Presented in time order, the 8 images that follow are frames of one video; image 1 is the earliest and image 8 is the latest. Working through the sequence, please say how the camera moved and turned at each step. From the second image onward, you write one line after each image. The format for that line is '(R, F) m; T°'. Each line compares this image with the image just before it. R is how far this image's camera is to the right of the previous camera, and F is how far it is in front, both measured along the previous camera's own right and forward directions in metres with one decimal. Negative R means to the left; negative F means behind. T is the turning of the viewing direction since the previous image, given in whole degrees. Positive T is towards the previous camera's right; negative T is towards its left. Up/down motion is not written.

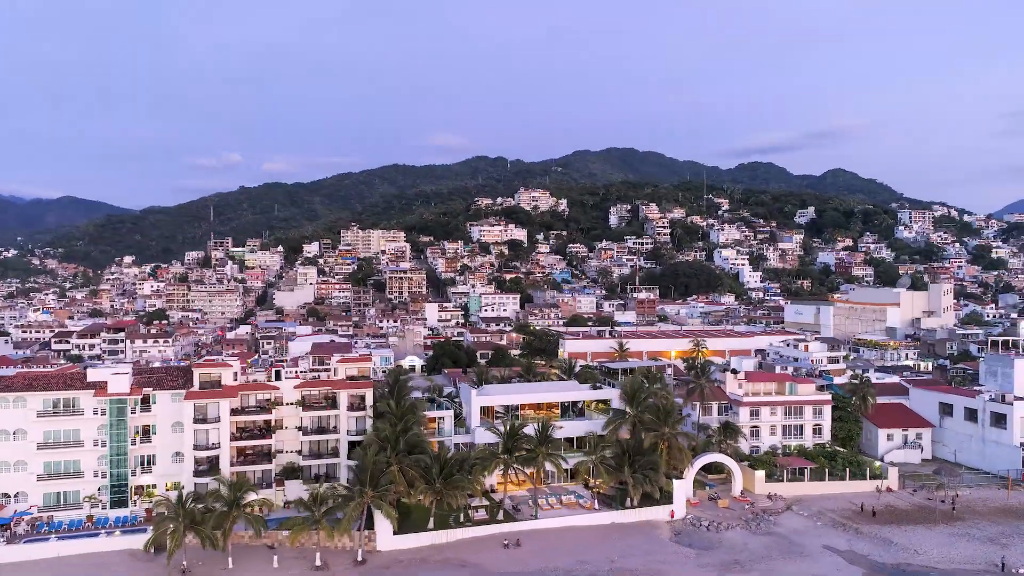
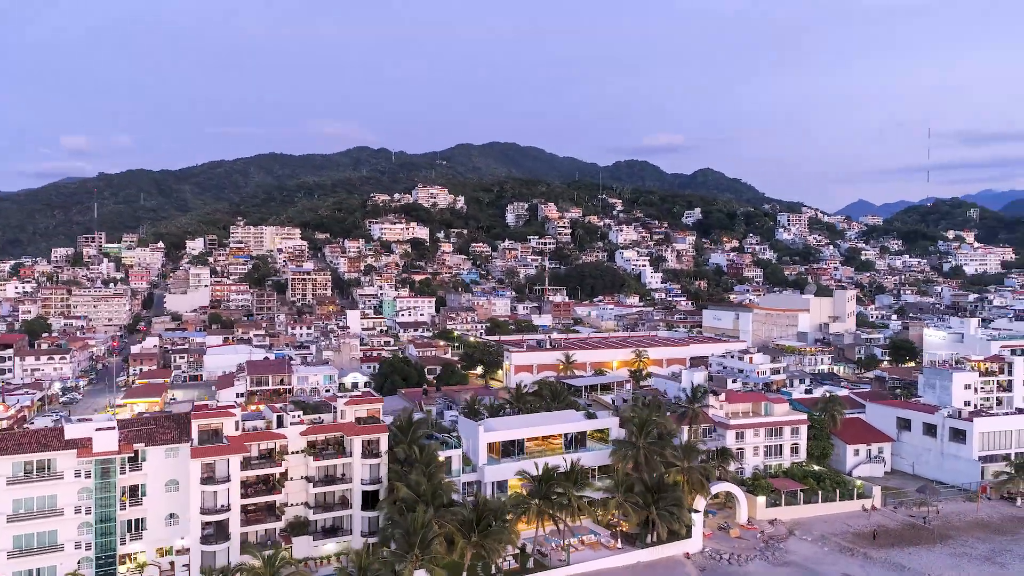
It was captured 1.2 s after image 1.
(-4.6, +1.4) m; +9°
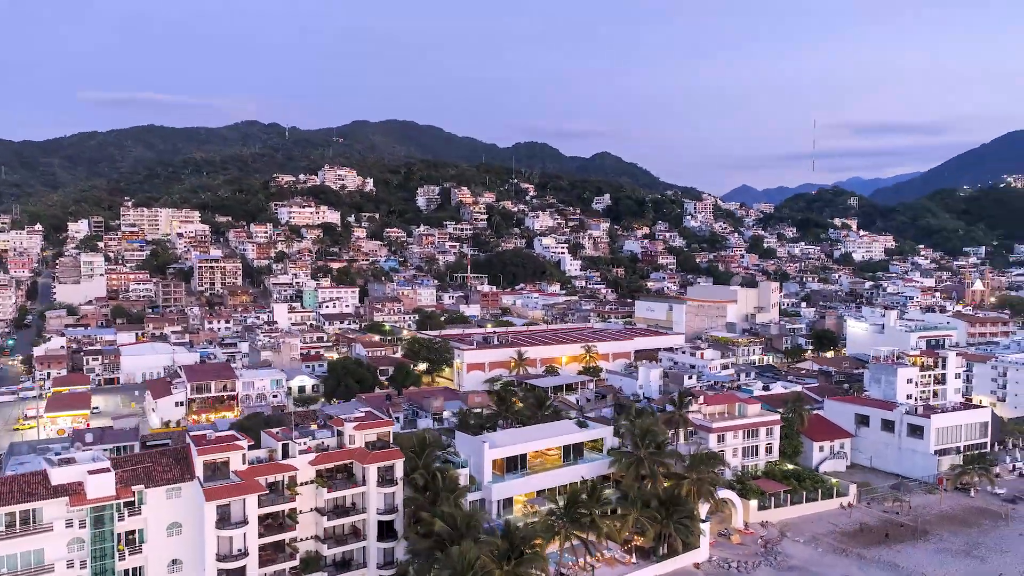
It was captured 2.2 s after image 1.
(-3.7, +1.2) m; +8°
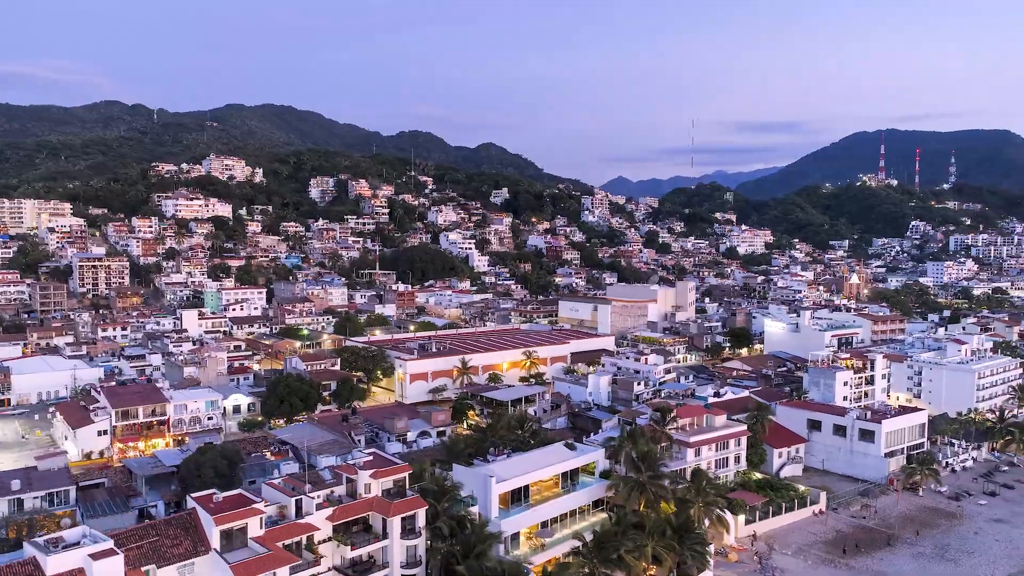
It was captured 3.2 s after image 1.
(-4.0, +1.4) m; +9°
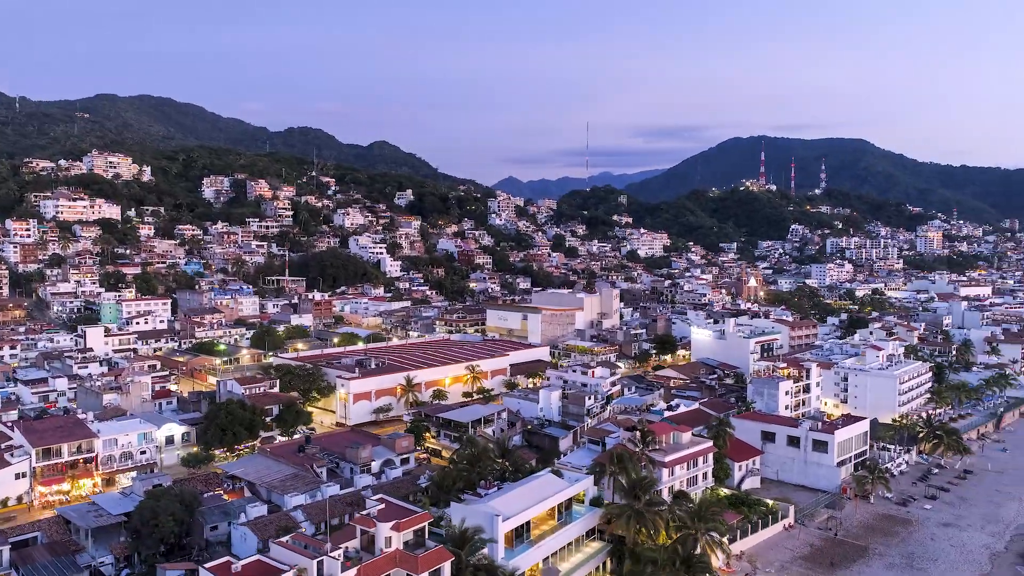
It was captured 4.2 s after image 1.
(-3.6, +1.2) m; +8°
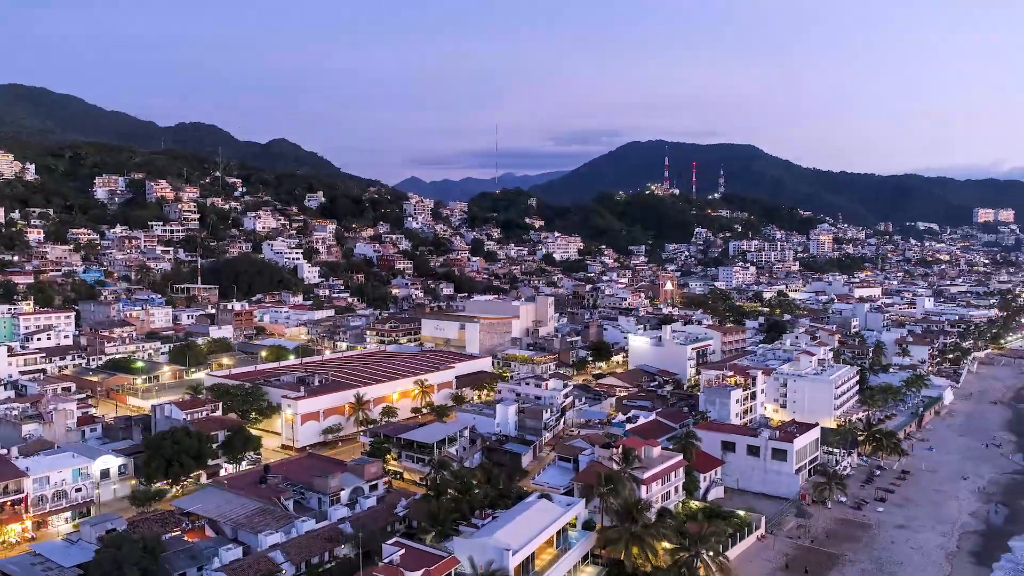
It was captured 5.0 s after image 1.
(-3.2, +1.0) m; +7°
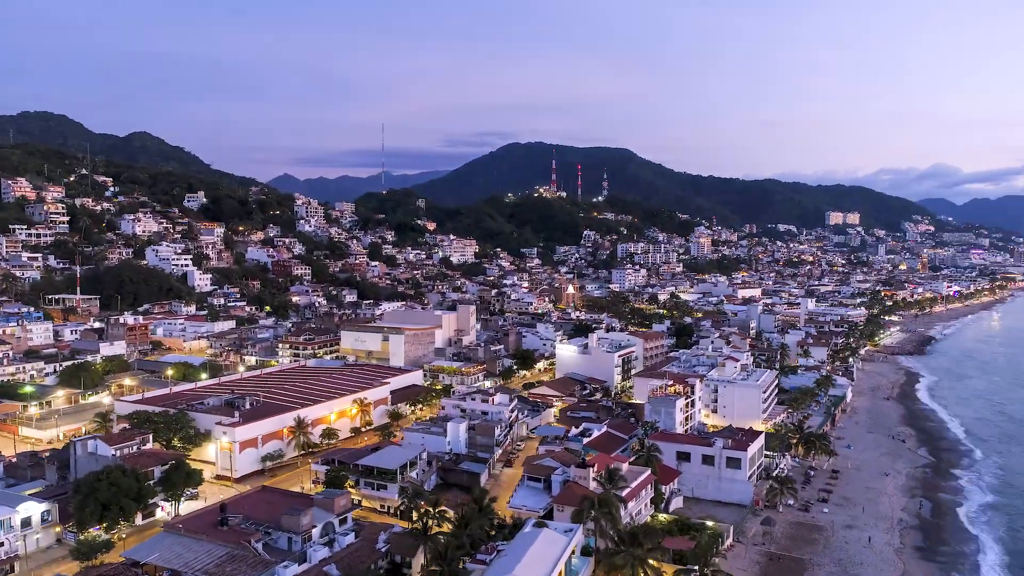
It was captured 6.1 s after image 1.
(-4.2, +1.1) m; +9°
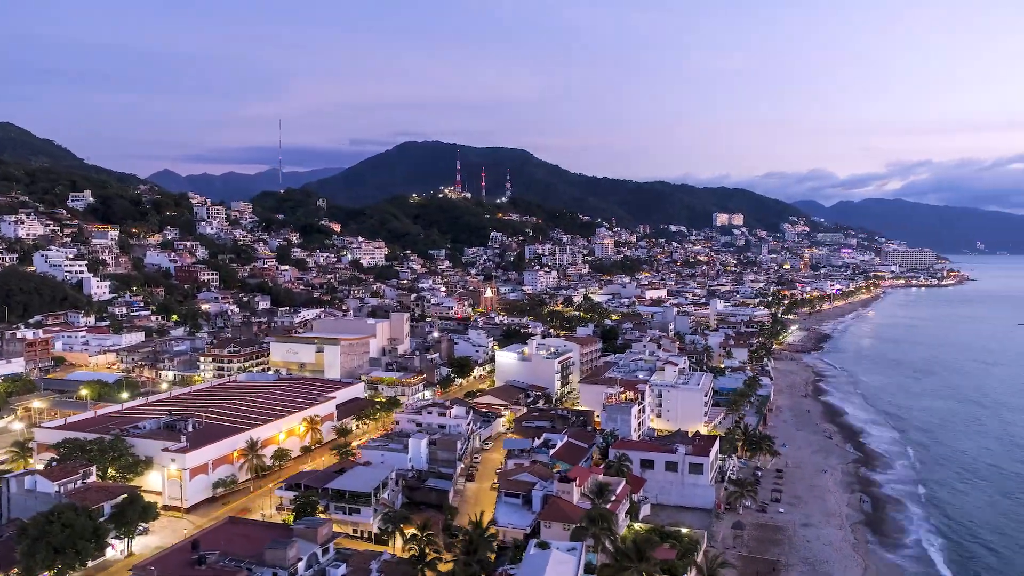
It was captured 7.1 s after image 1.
(-3.9, +0.5) m; +8°
